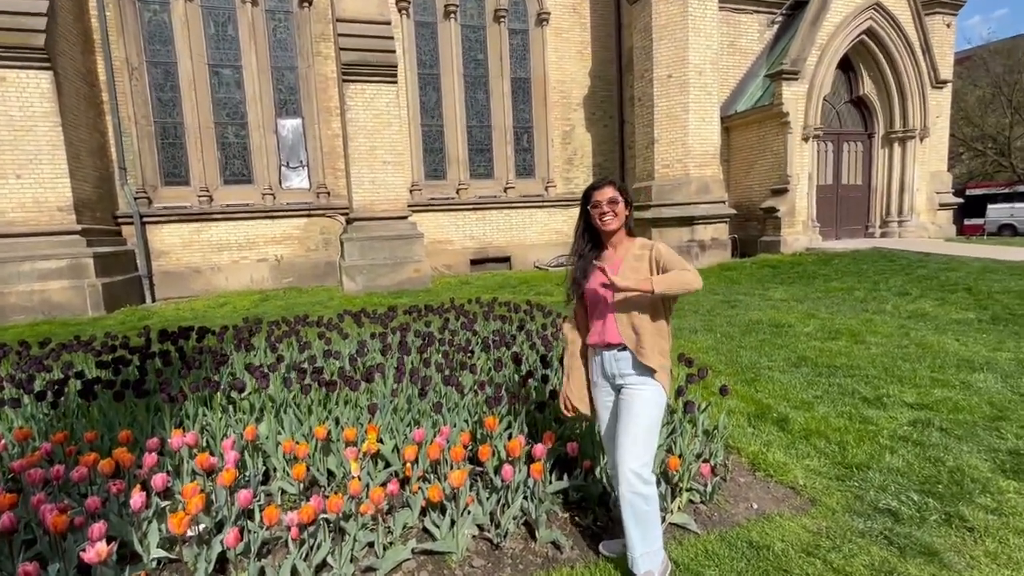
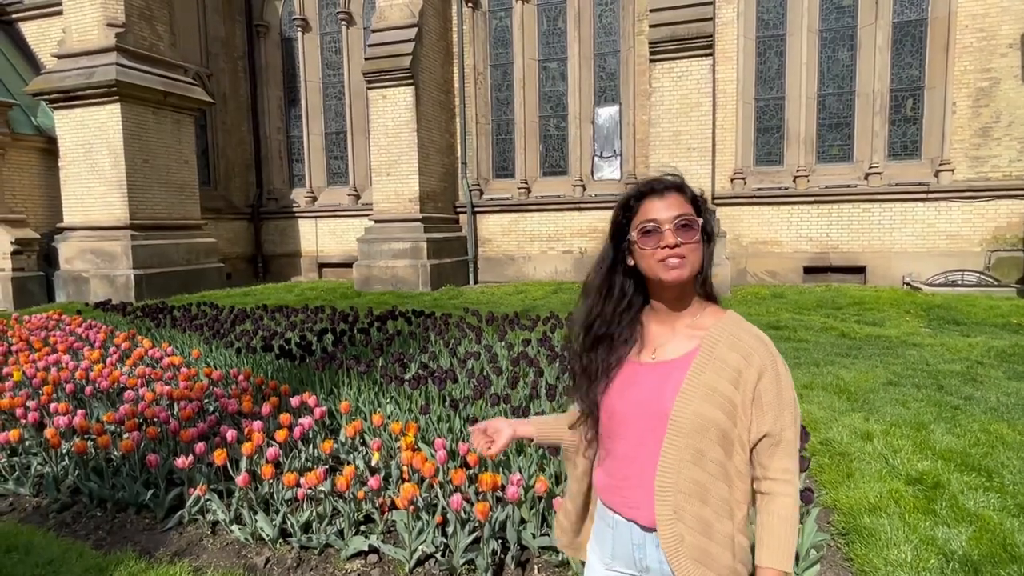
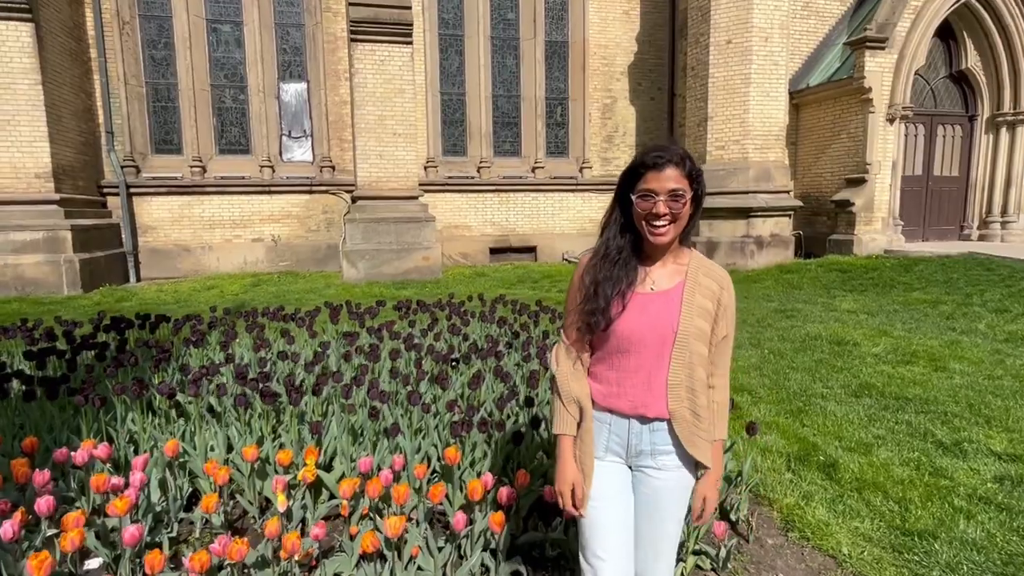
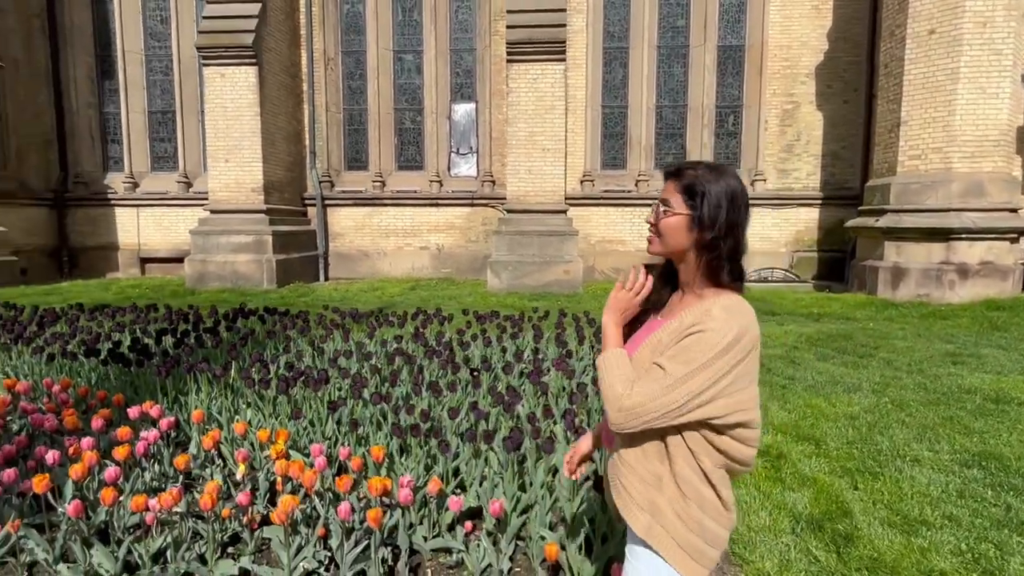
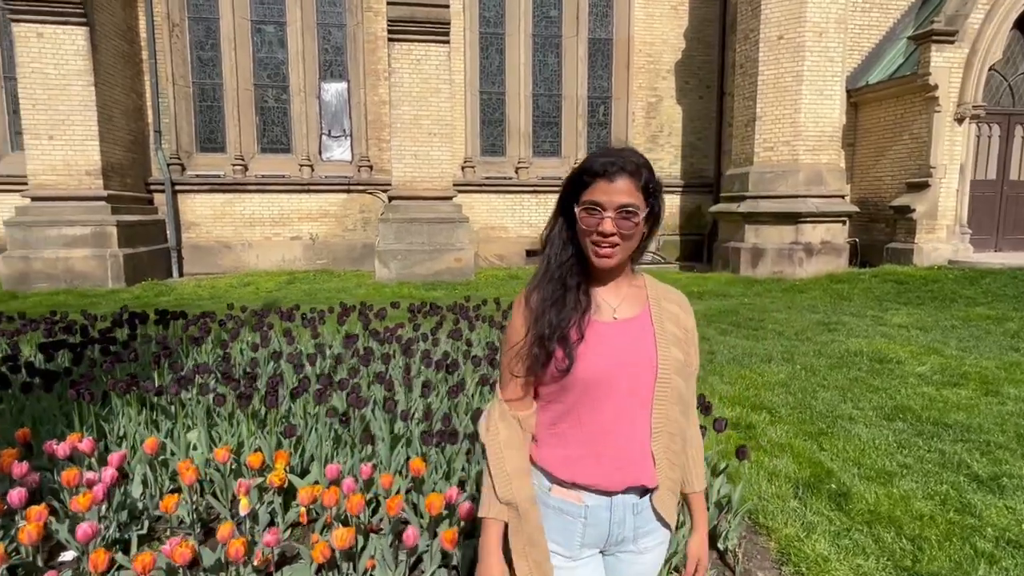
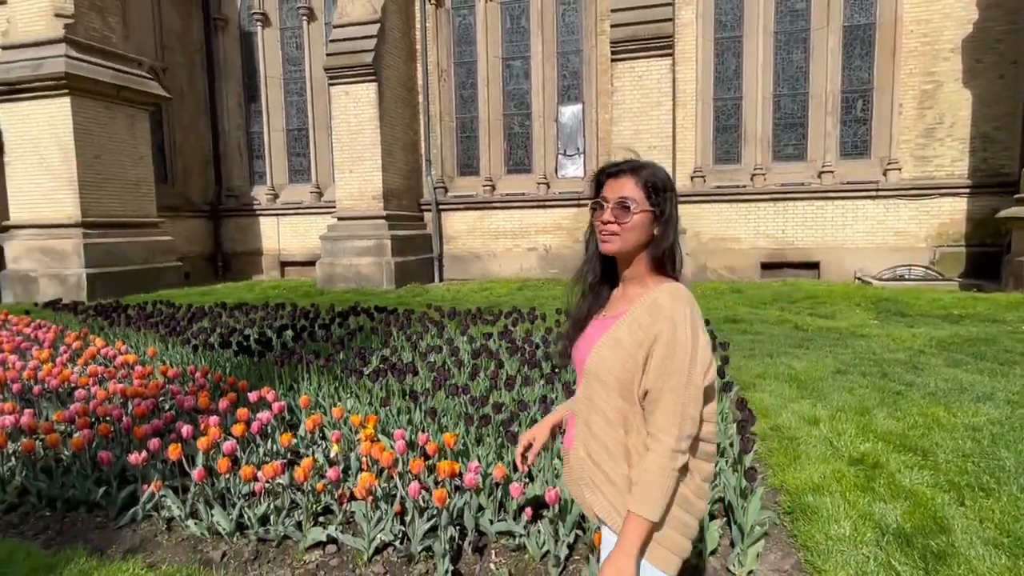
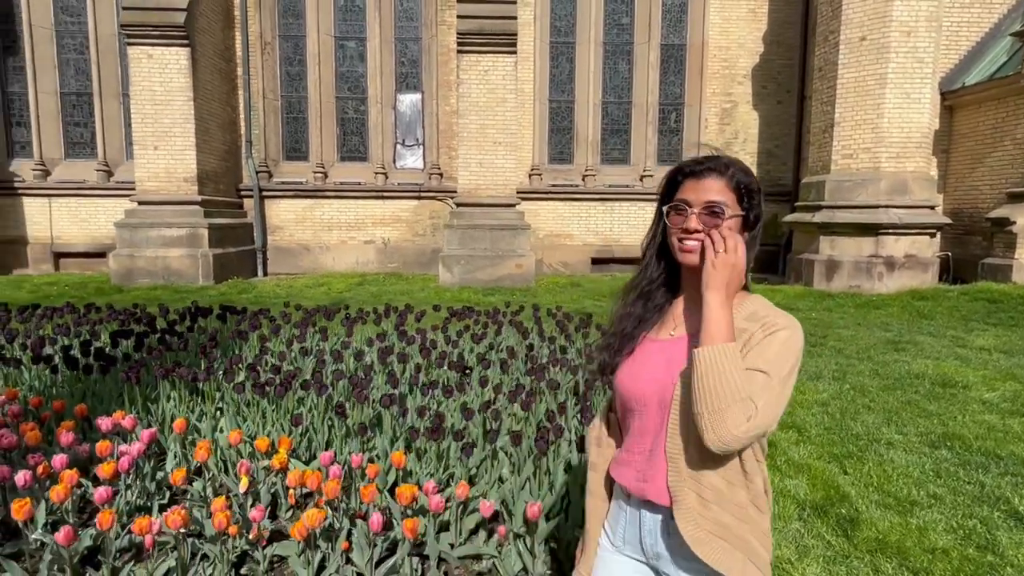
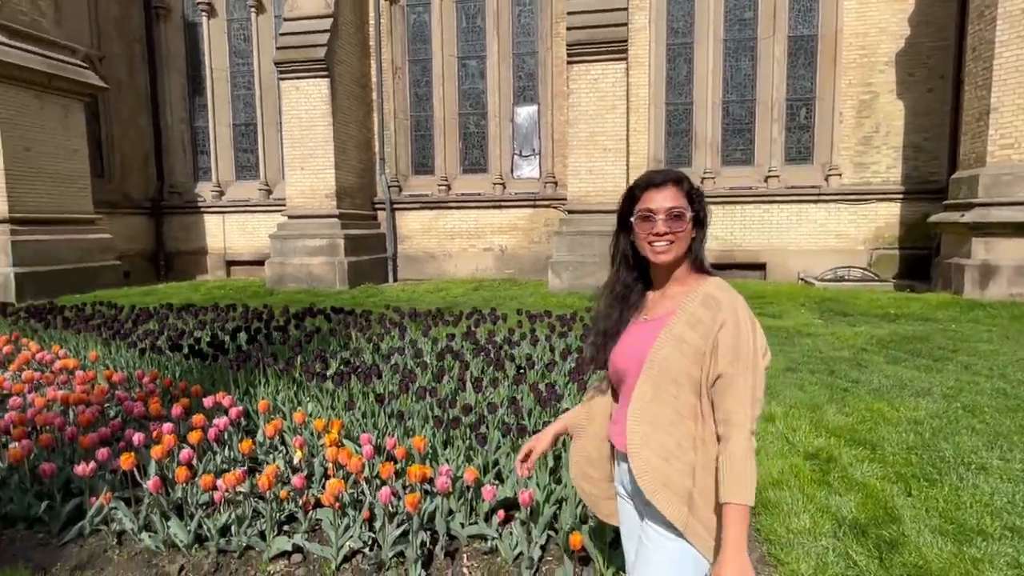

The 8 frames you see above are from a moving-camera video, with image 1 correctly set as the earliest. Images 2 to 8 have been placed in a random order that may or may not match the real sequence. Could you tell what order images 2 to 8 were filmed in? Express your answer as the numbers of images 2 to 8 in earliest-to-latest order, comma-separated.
3, 5, 7, 4, 8, 6, 2
